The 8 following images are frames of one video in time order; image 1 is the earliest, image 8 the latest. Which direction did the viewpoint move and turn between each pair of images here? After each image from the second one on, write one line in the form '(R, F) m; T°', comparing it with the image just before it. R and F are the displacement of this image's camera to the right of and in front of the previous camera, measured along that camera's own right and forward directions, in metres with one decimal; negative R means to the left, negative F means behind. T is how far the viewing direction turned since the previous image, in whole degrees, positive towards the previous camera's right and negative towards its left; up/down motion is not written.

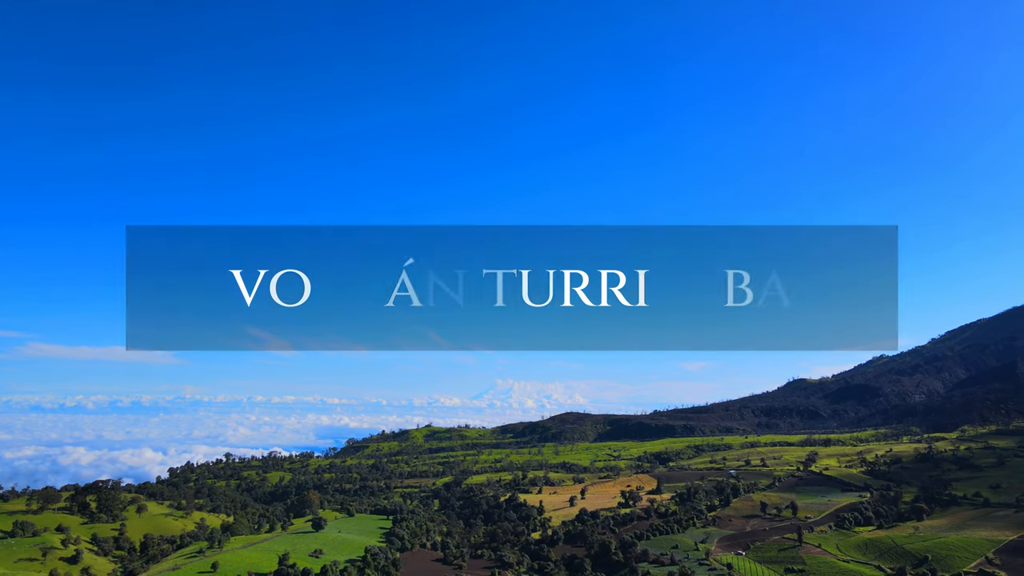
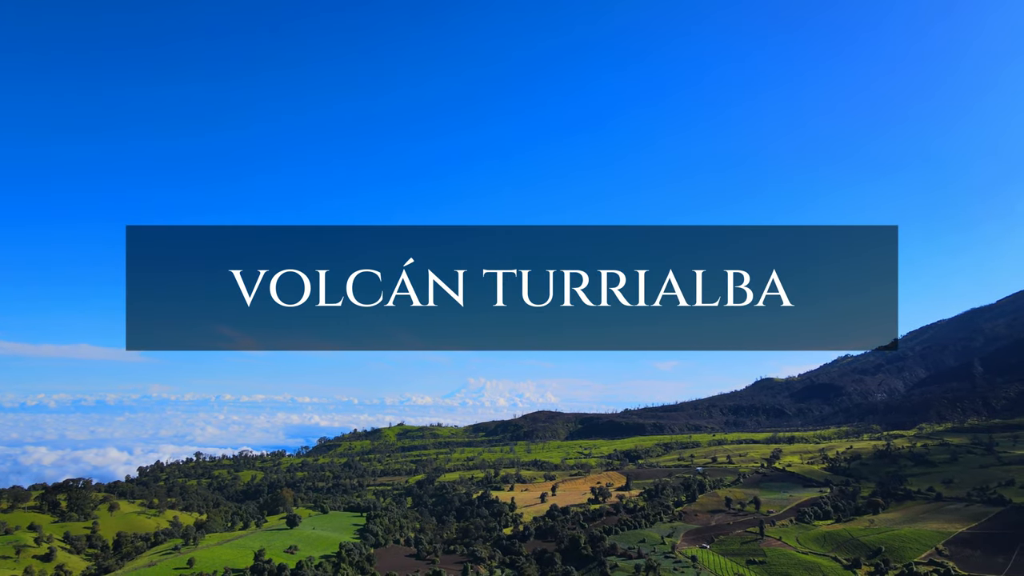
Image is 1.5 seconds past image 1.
(-0.3, -2.4) m; +3°
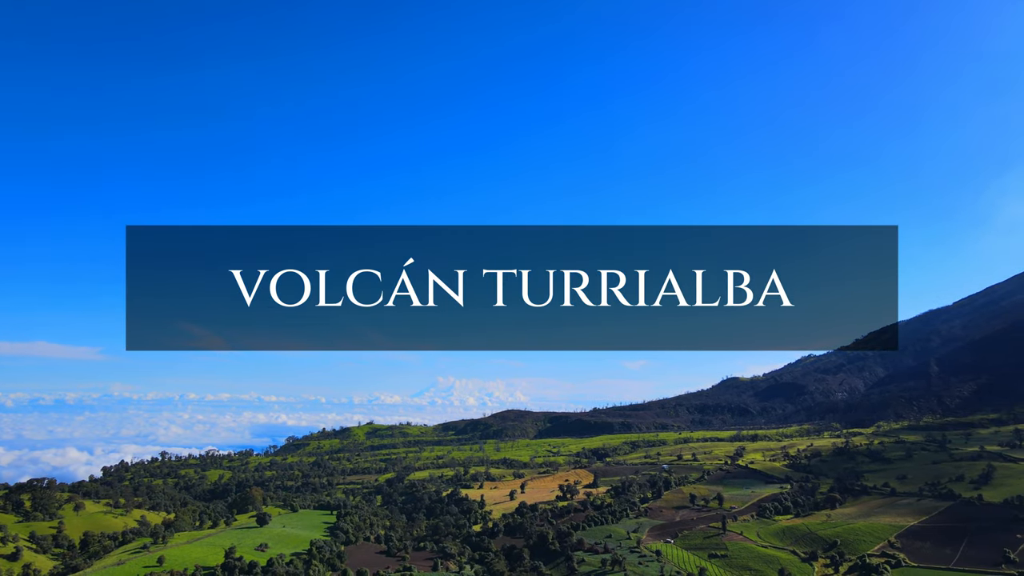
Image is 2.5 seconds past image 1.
(-0.2, -2.0) m; +3°
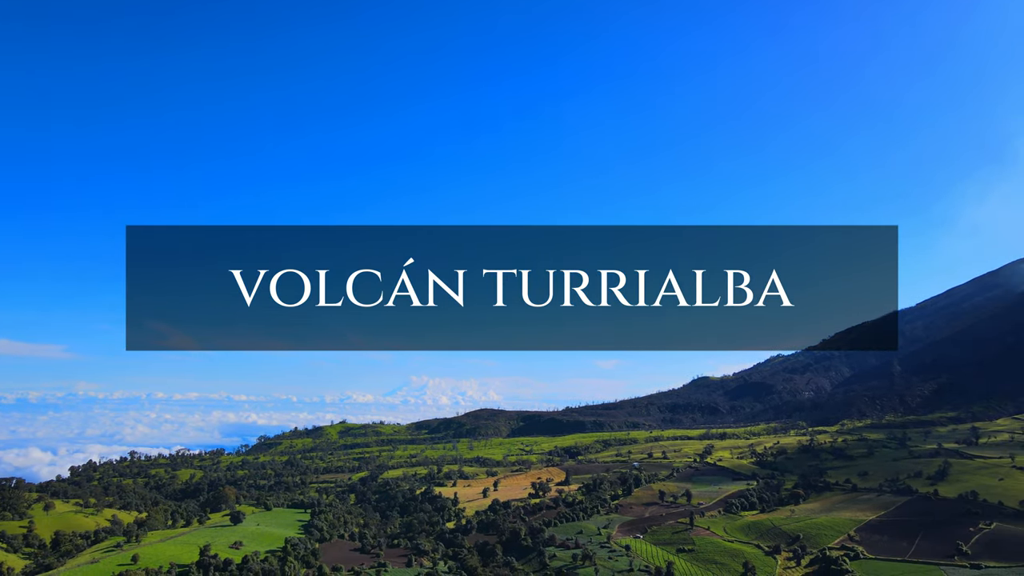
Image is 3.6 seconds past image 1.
(-0.2, -2.0) m; +2°
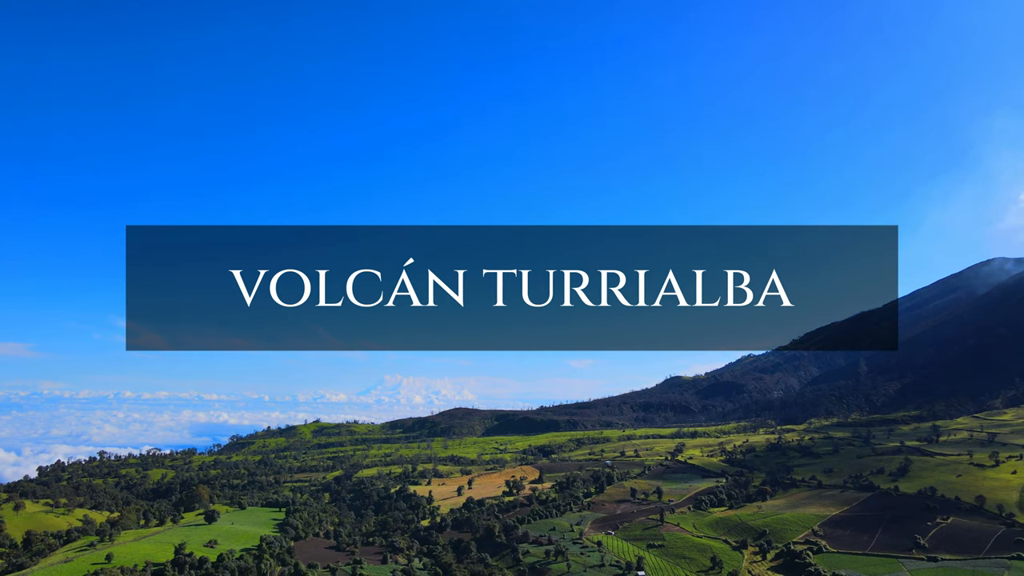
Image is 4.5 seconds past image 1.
(-0.2, -1.9) m; +2°
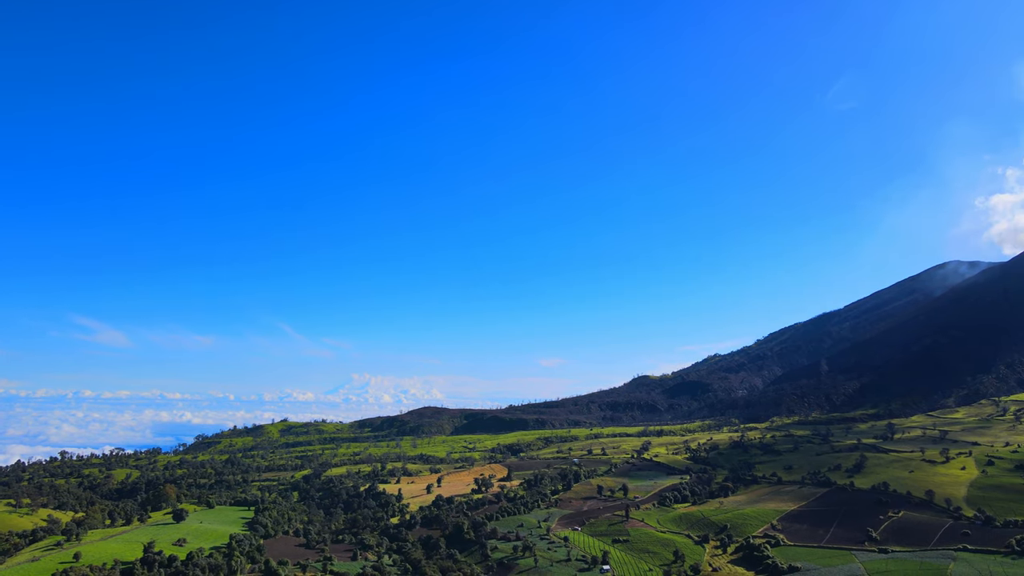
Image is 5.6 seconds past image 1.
(-0.2, -2.3) m; +3°
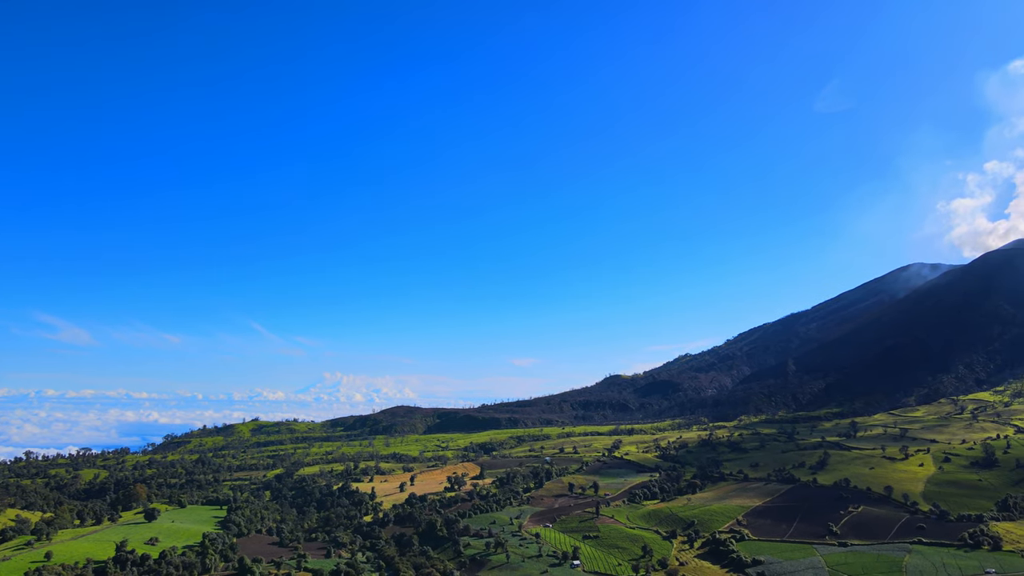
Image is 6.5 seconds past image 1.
(-0.2, -2.1) m; +2°
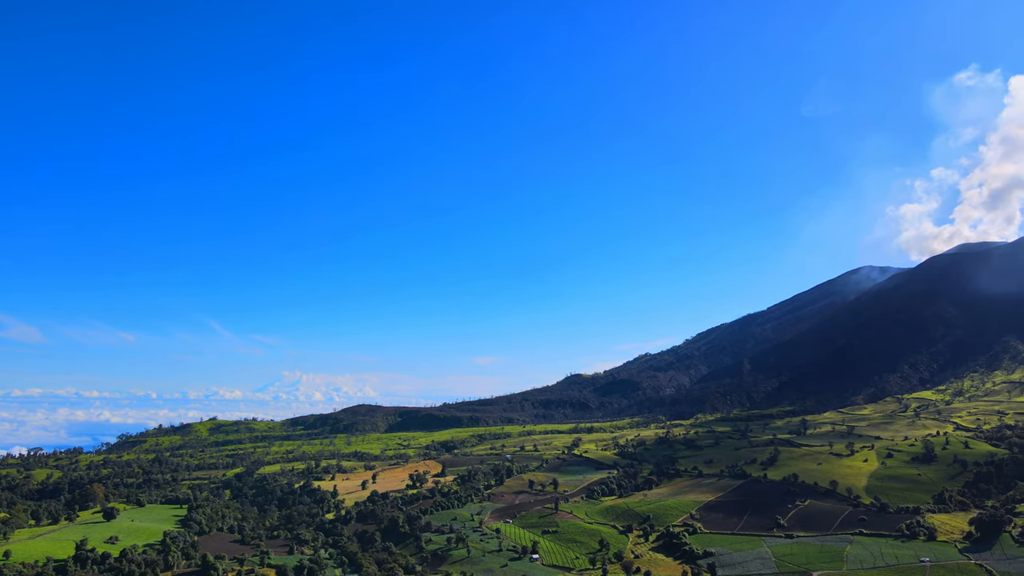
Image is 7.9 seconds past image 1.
(-0.2, -3.2) m; +4°
